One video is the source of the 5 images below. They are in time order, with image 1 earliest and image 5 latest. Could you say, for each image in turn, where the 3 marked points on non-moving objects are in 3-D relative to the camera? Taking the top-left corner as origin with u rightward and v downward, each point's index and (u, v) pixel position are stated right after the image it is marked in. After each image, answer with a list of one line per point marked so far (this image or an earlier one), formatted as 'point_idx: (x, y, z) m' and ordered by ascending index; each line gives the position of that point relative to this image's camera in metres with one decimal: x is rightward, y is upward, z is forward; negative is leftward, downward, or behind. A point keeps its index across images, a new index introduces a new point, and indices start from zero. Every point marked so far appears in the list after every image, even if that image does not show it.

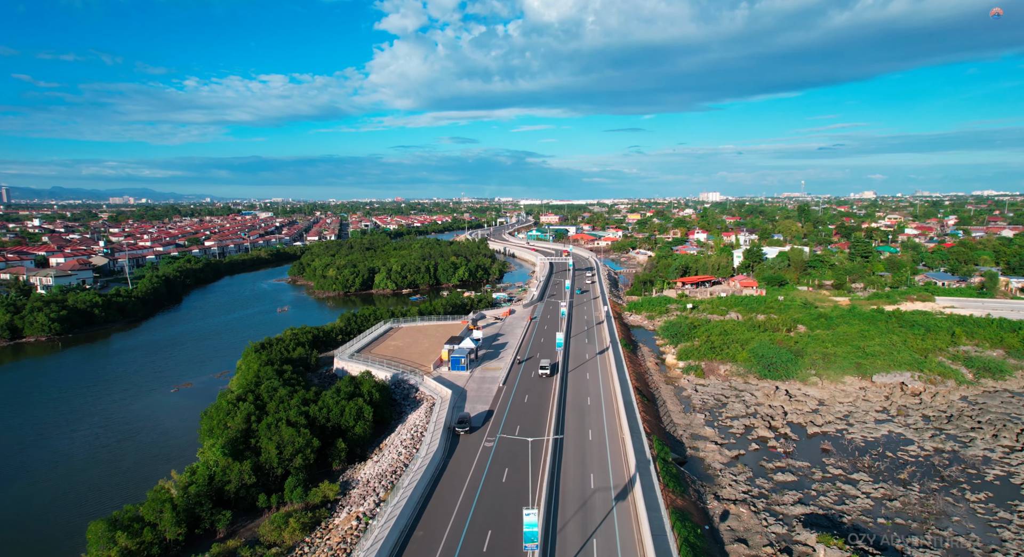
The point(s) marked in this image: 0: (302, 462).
0: (-7.4, -6.4, +19.5) m
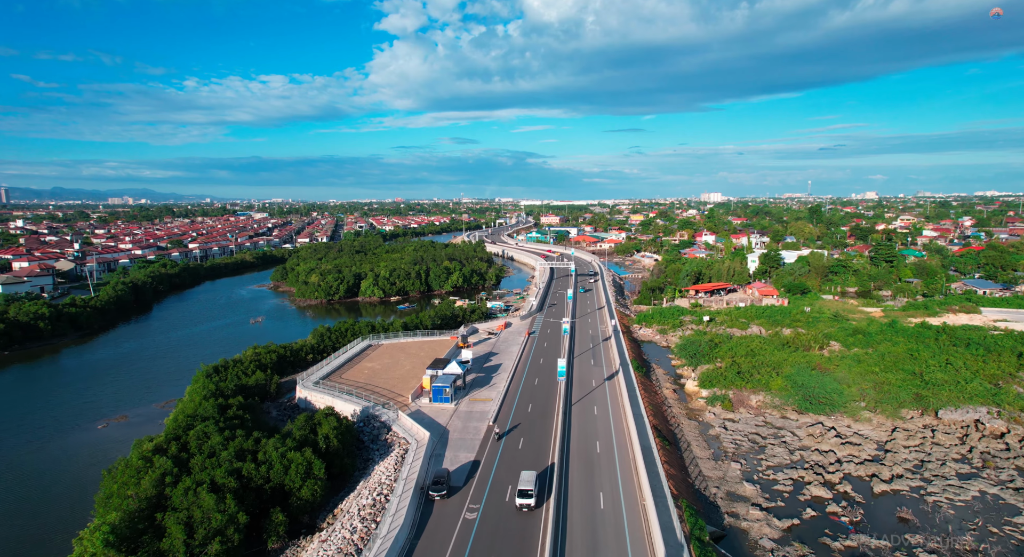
0: (-7.7, -7.1, +14.8) m
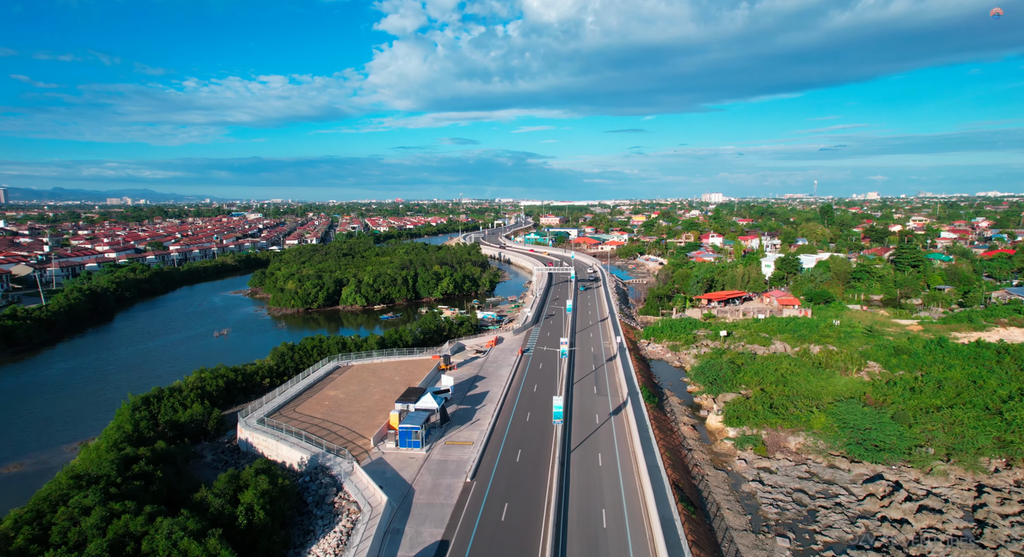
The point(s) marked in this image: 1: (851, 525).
0: (-8.2, -7.7, +10.0) m
1: (+10.0, -7.4, +16.6) m
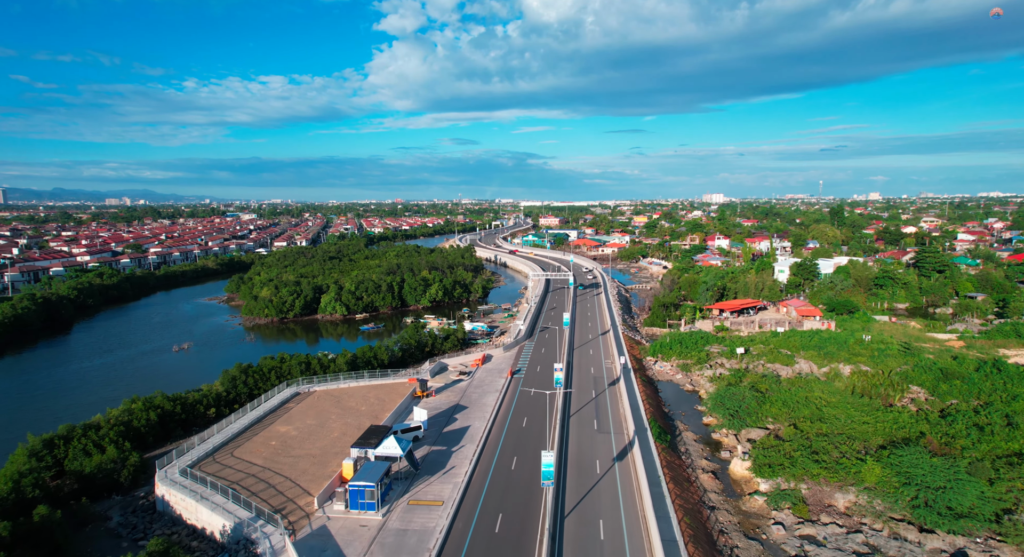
0: (-8.8, -8.2, +5.8) m
1: (+9.4, -7.9, +12.4) m
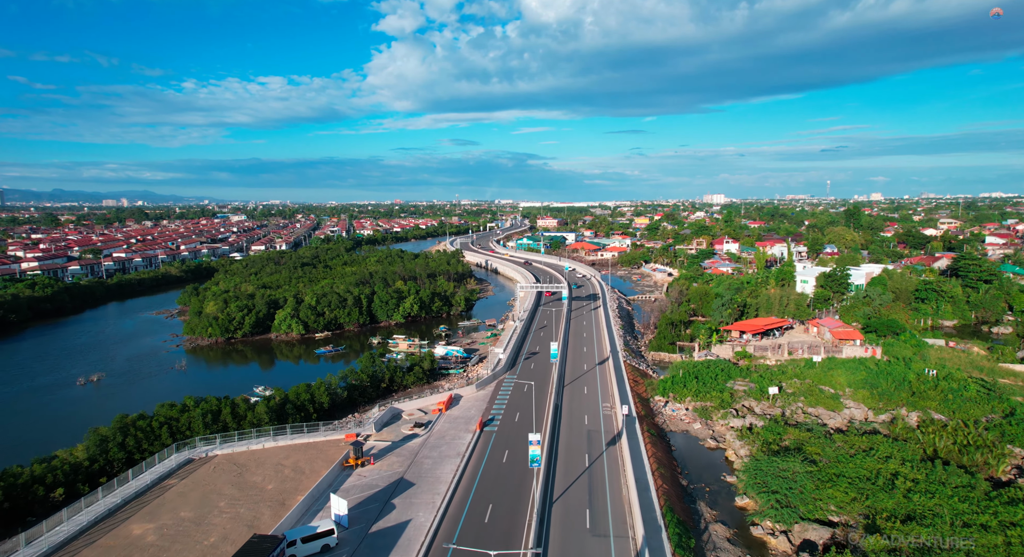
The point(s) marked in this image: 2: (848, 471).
0: (-10.0, -9.2, -1.0) m
1: (+8.2, -8.9, +5.6) m
2: (+10.8, -6.2, +18.0) m
